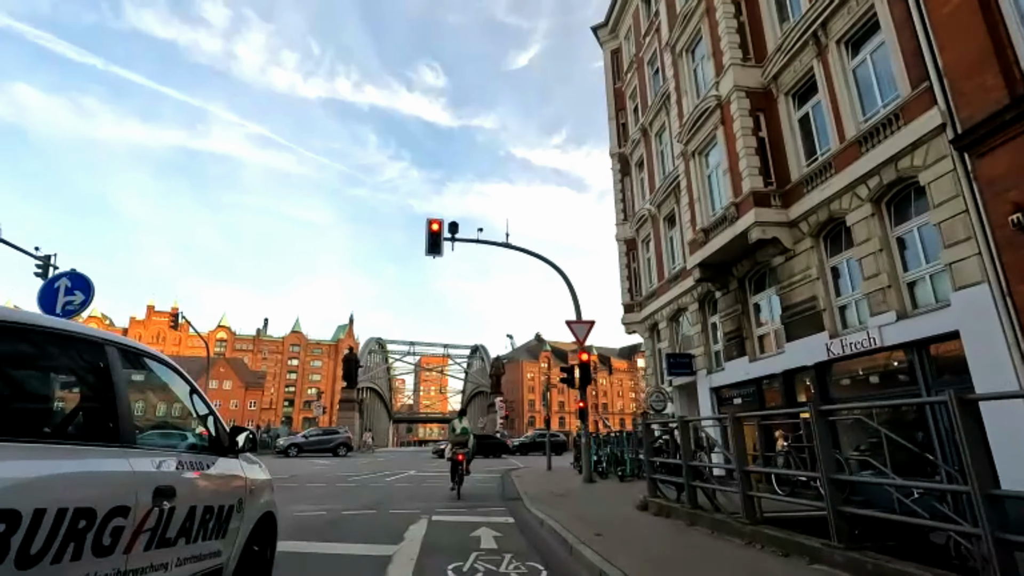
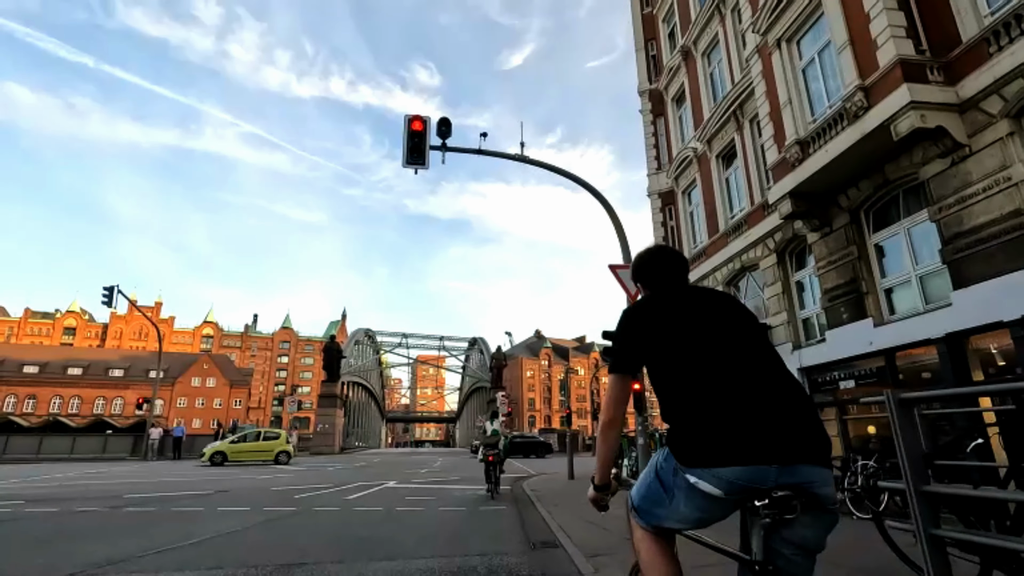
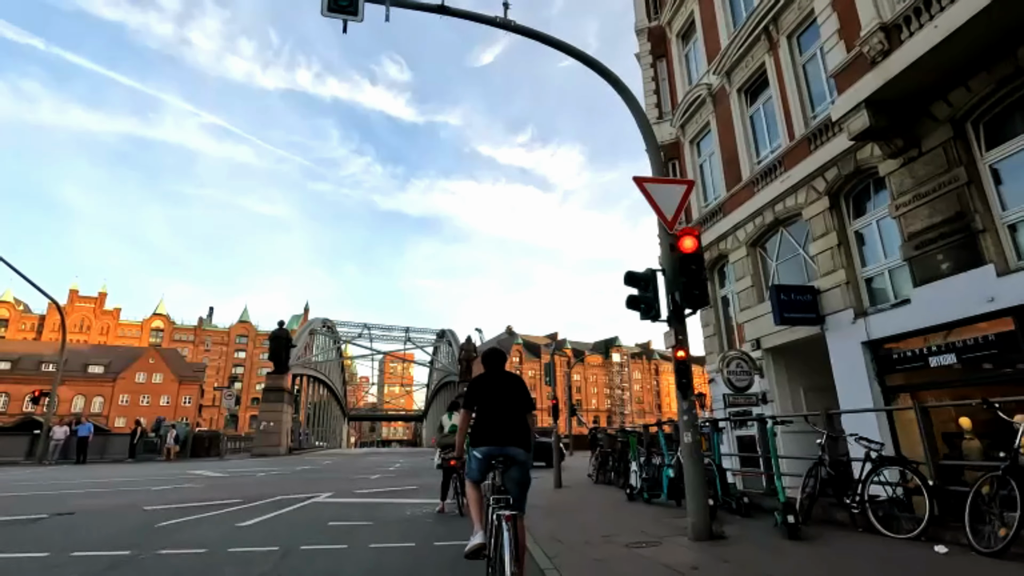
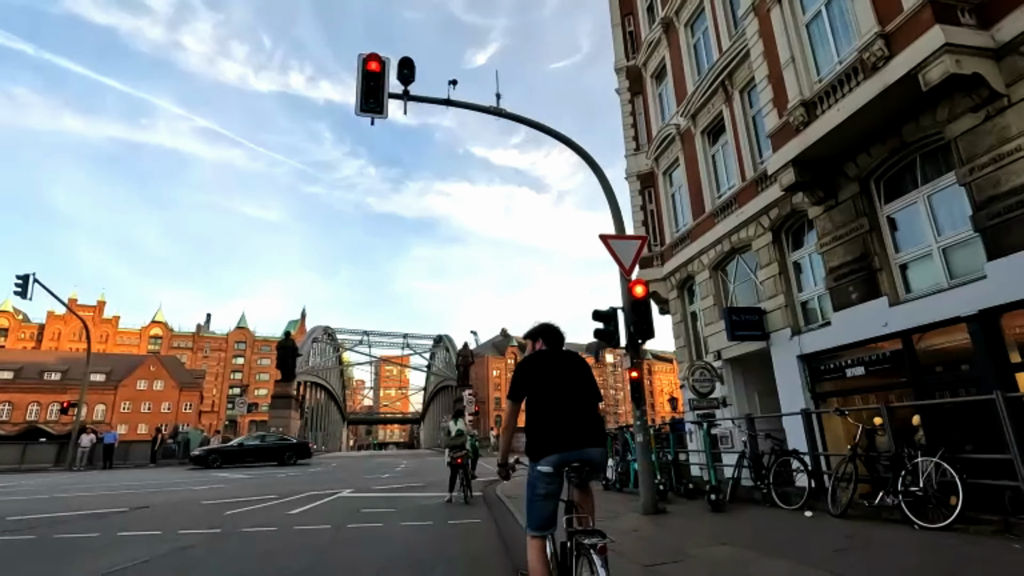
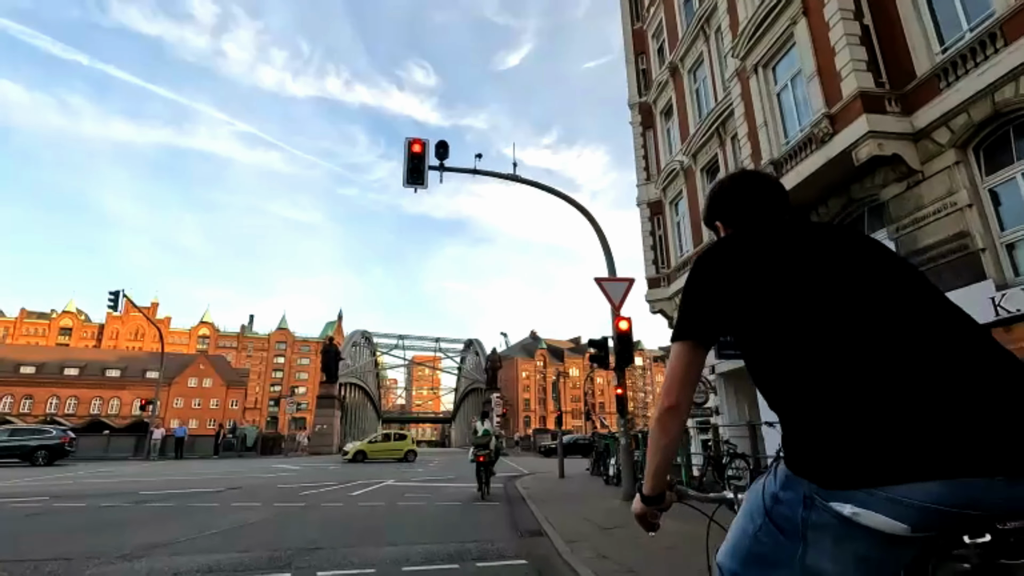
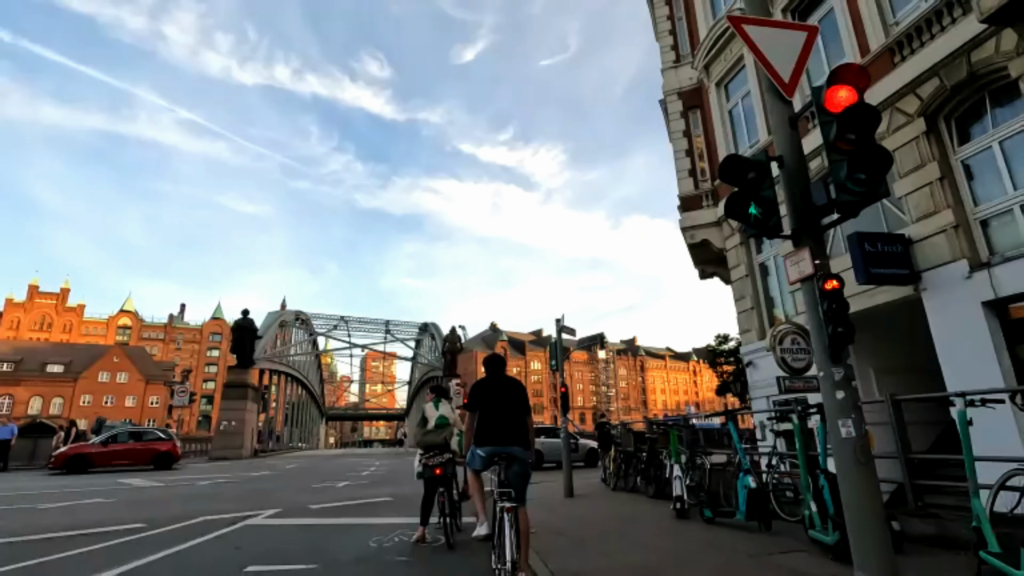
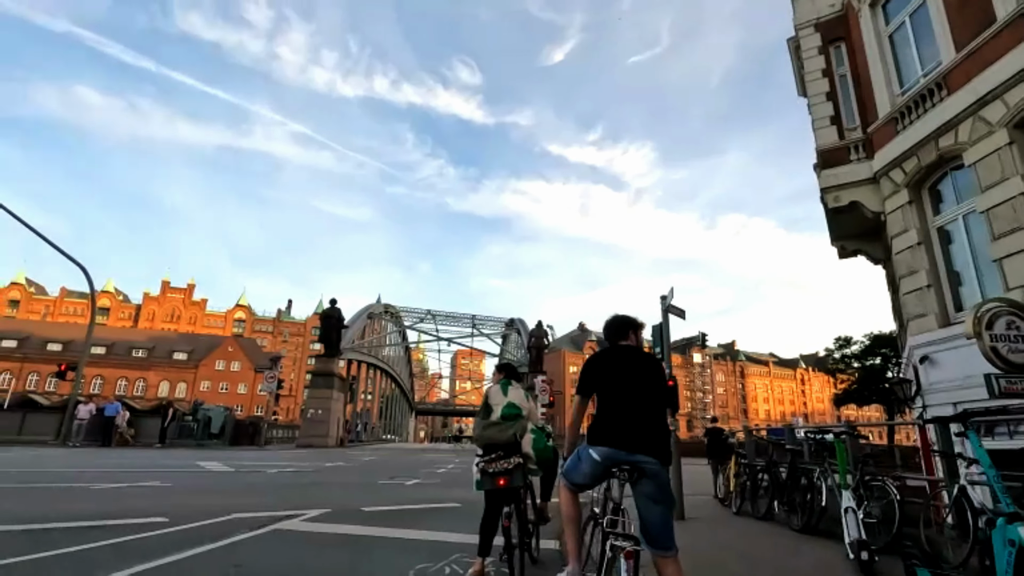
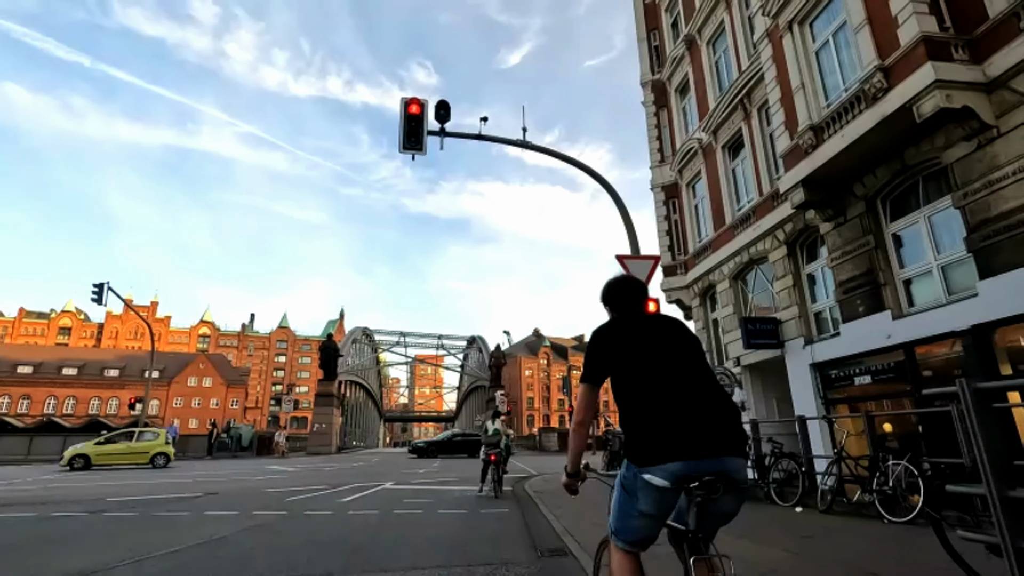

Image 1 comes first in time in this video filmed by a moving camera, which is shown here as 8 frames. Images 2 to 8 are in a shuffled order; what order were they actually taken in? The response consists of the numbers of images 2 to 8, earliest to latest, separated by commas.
5, 2, 8, 4, 3, 6, 7
